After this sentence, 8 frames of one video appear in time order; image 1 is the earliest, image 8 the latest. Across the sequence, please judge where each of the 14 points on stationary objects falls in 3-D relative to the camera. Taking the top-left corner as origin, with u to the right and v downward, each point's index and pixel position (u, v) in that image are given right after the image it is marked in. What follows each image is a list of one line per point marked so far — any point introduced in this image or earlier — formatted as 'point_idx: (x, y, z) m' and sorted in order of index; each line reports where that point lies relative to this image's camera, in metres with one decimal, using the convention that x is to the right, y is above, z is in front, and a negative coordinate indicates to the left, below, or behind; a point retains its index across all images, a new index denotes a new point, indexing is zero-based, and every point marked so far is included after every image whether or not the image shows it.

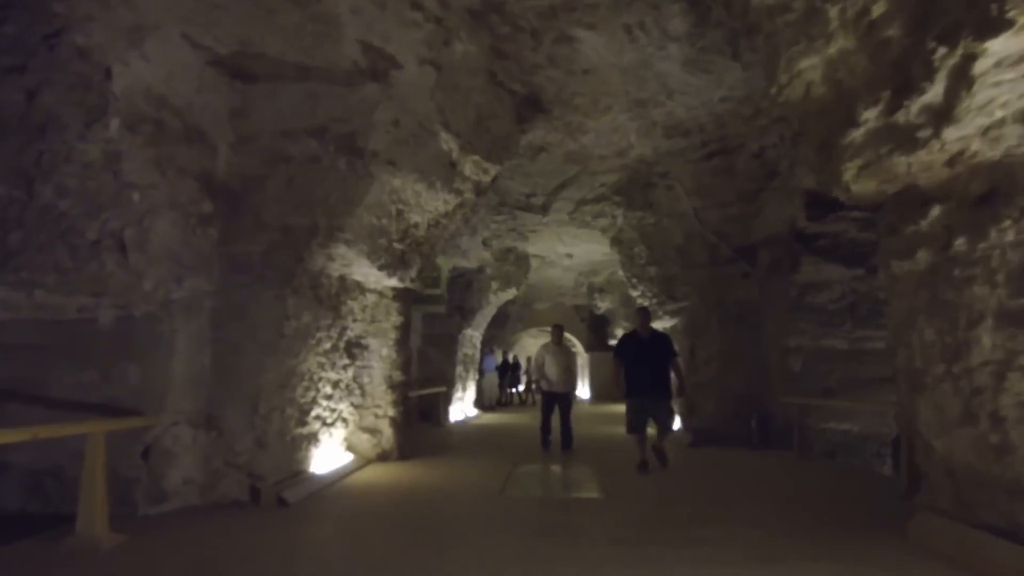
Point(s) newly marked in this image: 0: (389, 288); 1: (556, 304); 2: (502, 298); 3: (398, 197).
0: (-1.0, 0.0, +7.1) m
1: (+1.0, -0.3, +19.7) m
2: (-0.2, -0.2, +13.2) m
3: (-0.8, +0.6, +5.5) m
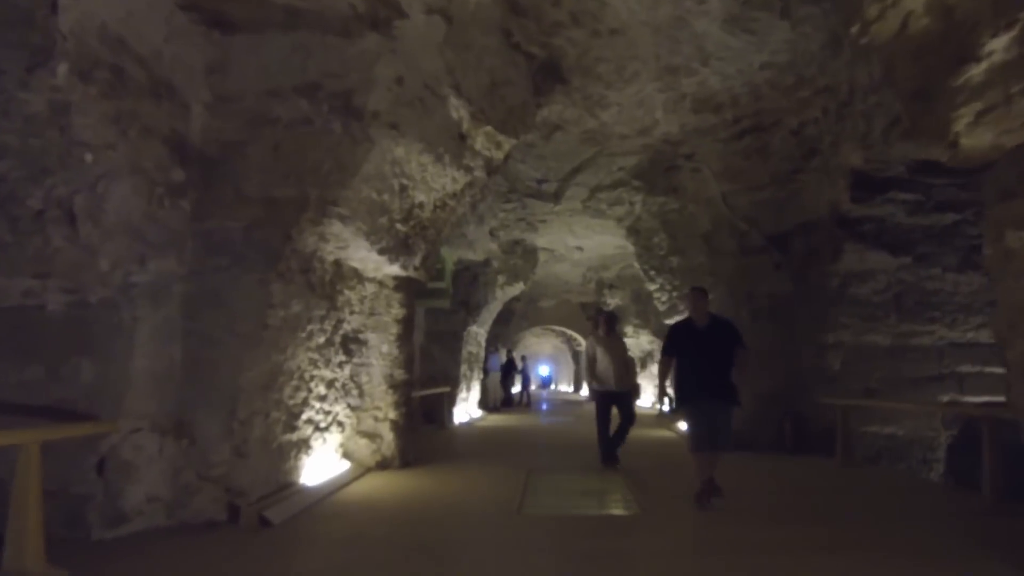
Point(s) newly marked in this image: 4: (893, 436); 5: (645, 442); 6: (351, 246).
0: (-0.9, +0.1, +6.4) m
1: (+1.1, -0.3, +19.0) m
2: (0.0, -0.1, +12.5) m
3: (-0.7, +0.7, +4.8) m
4: (+3.3, -1.3, +7.3) m
5: (+1.4, -1.7, +9.1) m
6: (-0.9, +0.3, +4.9) m
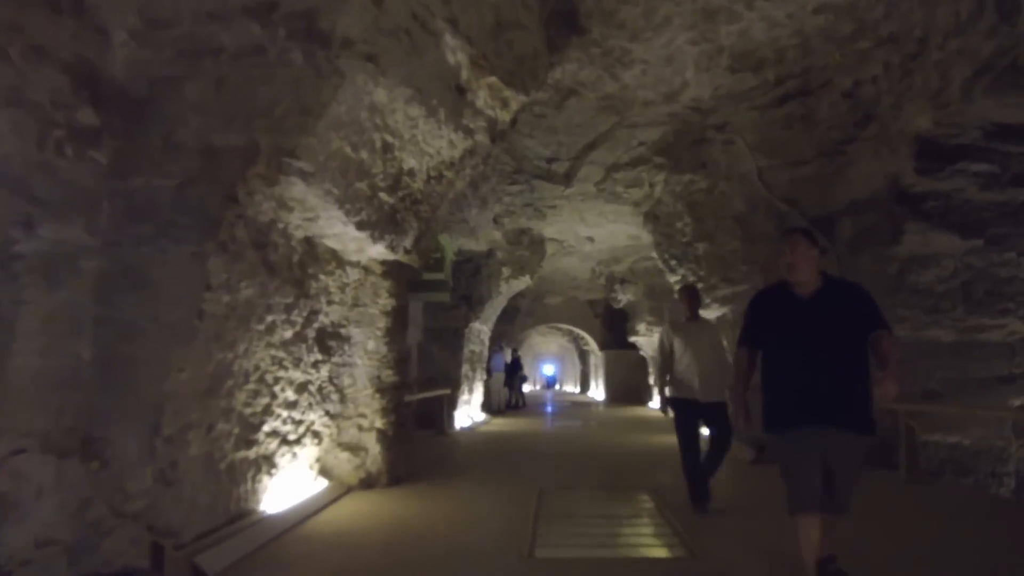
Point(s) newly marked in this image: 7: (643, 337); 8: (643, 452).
0: (-0.9, +0.1, +5.5) m
1: (+1.2, -0.2, +18.0) m
2: (0.0, 0.0, +11.6) m
3: (-0.6, +0.8, +3.9) m
4: (+3.3, -1.2, +6.3) m
5: (+1.5, -1.6, +8.2) m
6: (-0.9, +0.3, +3.9) m
7: (+2.4, -0.9, +15.2) m
8: (+1.2, -1.6, +8.1) m
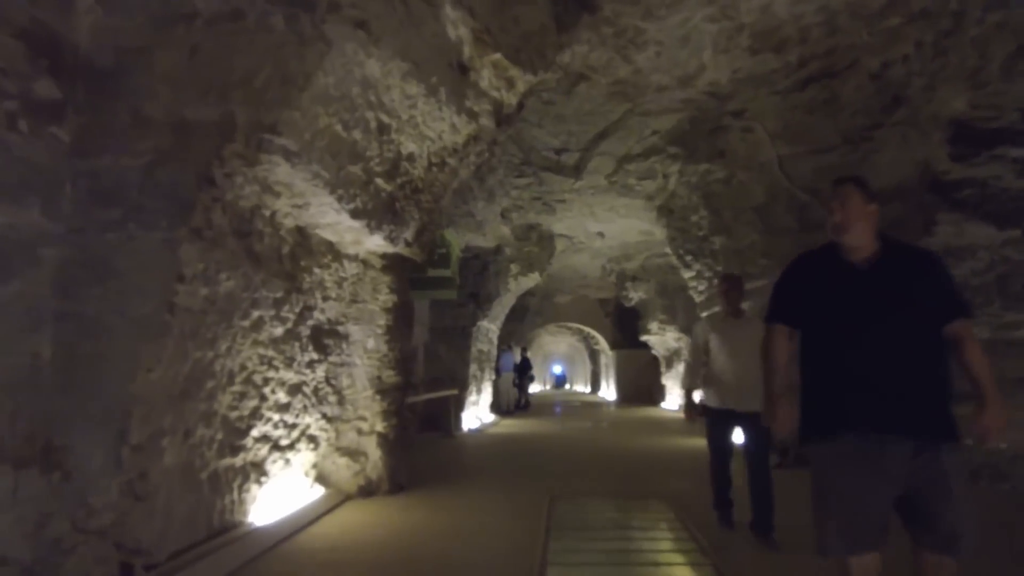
0: (-0.8, +0.2, +5.2) m
1: (+1.4, -0.1, +17.7) m
2: (+0.1, 0.0, +11.2) m
3: (-0.6, +0.8, +3.6) m
4: (+3.4, -1.1, +6.0) m
5: (+1.5, -1.5, +7.8) m
6: (-0.9, +0.4, +3.6) m
7: (+2.5, -0.9, +14.9) m
8: (+1.3, -1.5, +7.8) m
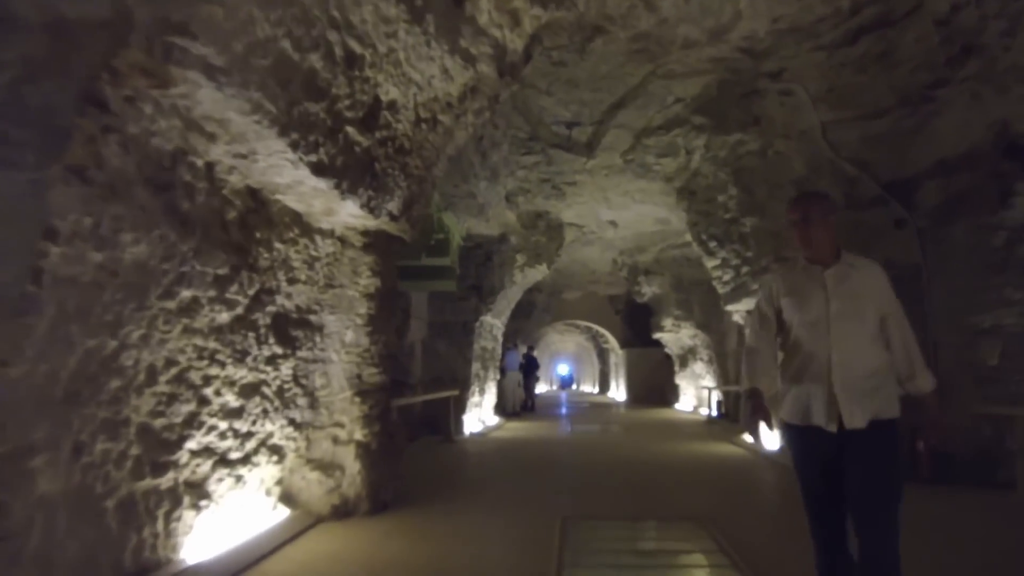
0: (-0.8, +0.3, +4.4) m
1: (+1.5, -0.1, +16.9) m
2: (+0.2, +0.1, +10.4) m
3: (-0.6, +0.9, +2.8) m
4: (+3.4, -1.0, +5.1) m
5: (+1.6, -1.4, +7.0) m
6: (-0.9, +0.5, +2.8) m
7: (+2.6, -0.8, +14.1) m
8: (+1.4, -1.4, +6.9) m
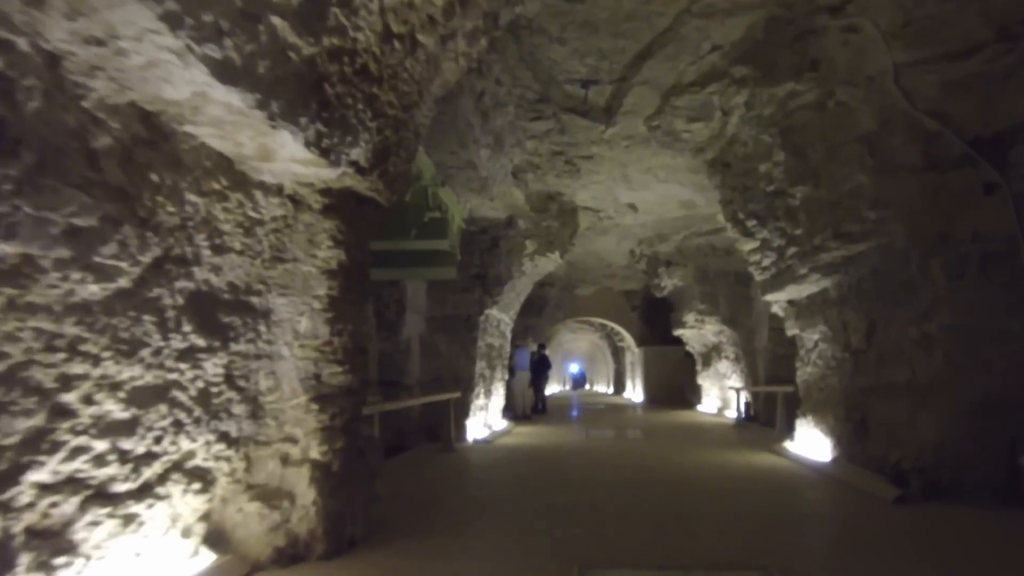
0: (-0.8, +0.4, +3.4) m
1: (+1.7, +0.1, +15.8) m
2: (+0.3, +0.2, +9.4) m
3: (-0.6, +1.0, +1.8) m
4: (+3.5, -0.9, +4.1) m
5: (+1.6, -1.3, +6.0) m
6: (-0.9, +0.6, +1.8) m
7: (+2.8, -0.6, +13.0) m
8: (+1.4, -1.3, +5.9) m
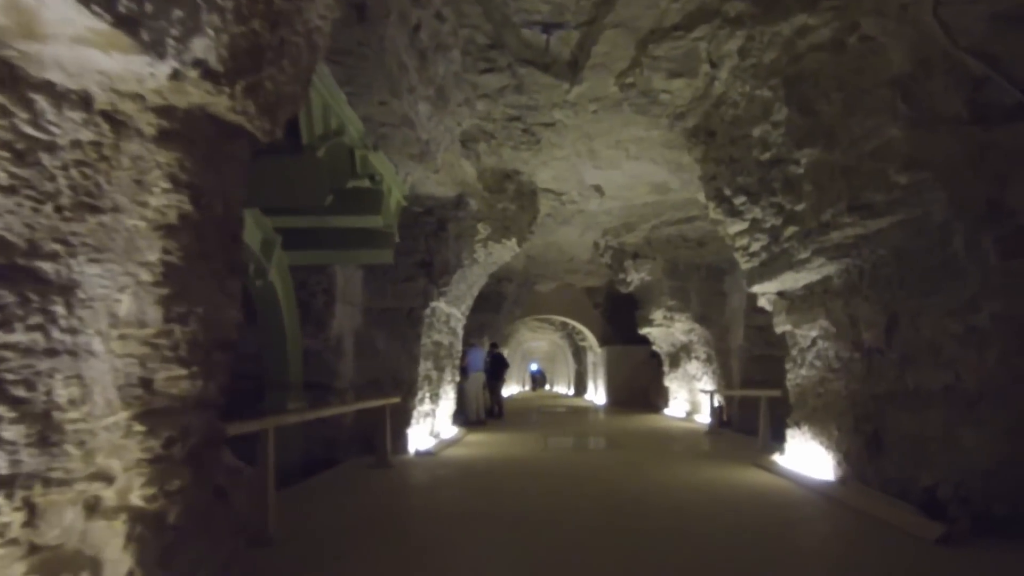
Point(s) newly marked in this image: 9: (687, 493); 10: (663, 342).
0: (-1.0, +0.5, +2.3) m
1: (+0.9, +0.1, +14.9) m
2: (-0.2, +0.3, +8.4) m
3: (-0.7, +1.1, +0.7) m
4: (+3.2, -0.9, +3.2) m
5: (+1.3, -1.3, +5.0) m
6: (-1.0, +0.7, +0.8) m
7: (+2.1, -0.6, +12.1) m
8: (+1.1, -1.3, +4.9) m
9: (+1.2, -1.3, +5.2) m
10: (+2.2, -0.8, +12.5) m
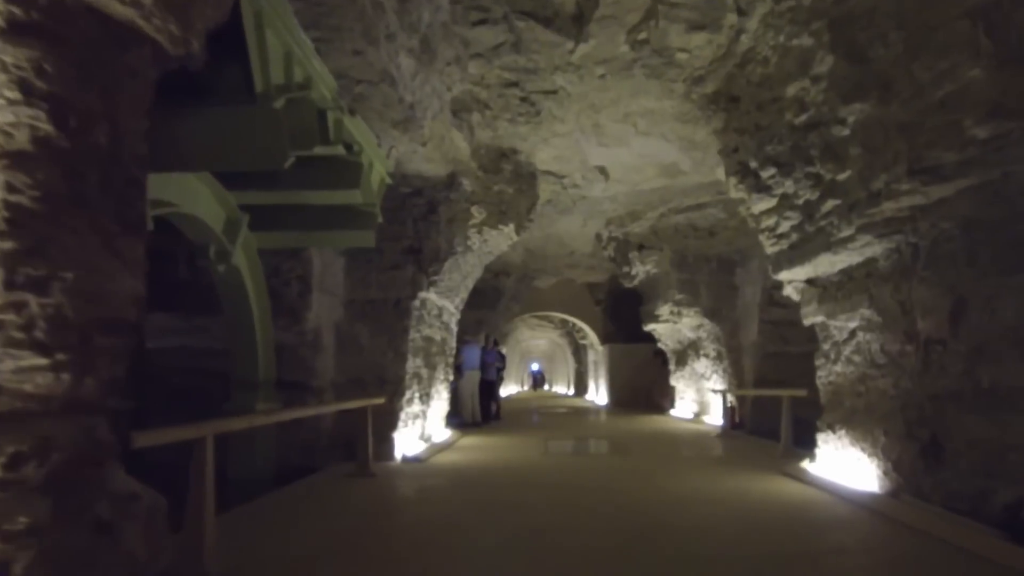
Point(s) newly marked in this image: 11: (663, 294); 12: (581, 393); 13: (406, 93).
0: (-1.0, +0.6, +1.6) m
1: (+0.9, +0.2, +14.2) m
2: (-0.2, +0.4, +7.7) m
3: (-0.7, +1.2, 0.0) m
4: (+3.2, -0.8, +2.5) m
5: (+1.3, -1.2, +4.3) m
6: (-1.0, +0.8, +0.1) m
7: (+2.1, -0.5, +11.4) m
8: (+1.1, -1.2, +4.3) m
9: (+1.2, -1.2, +4.5) m
10: (+2.2, -0.7, +11.8) m
11: (+2.0, -0.1, +10.9) m
12: (+1.6, -2.4, +19.5) m
13: (-0.6, +1.1, +4.5) m
